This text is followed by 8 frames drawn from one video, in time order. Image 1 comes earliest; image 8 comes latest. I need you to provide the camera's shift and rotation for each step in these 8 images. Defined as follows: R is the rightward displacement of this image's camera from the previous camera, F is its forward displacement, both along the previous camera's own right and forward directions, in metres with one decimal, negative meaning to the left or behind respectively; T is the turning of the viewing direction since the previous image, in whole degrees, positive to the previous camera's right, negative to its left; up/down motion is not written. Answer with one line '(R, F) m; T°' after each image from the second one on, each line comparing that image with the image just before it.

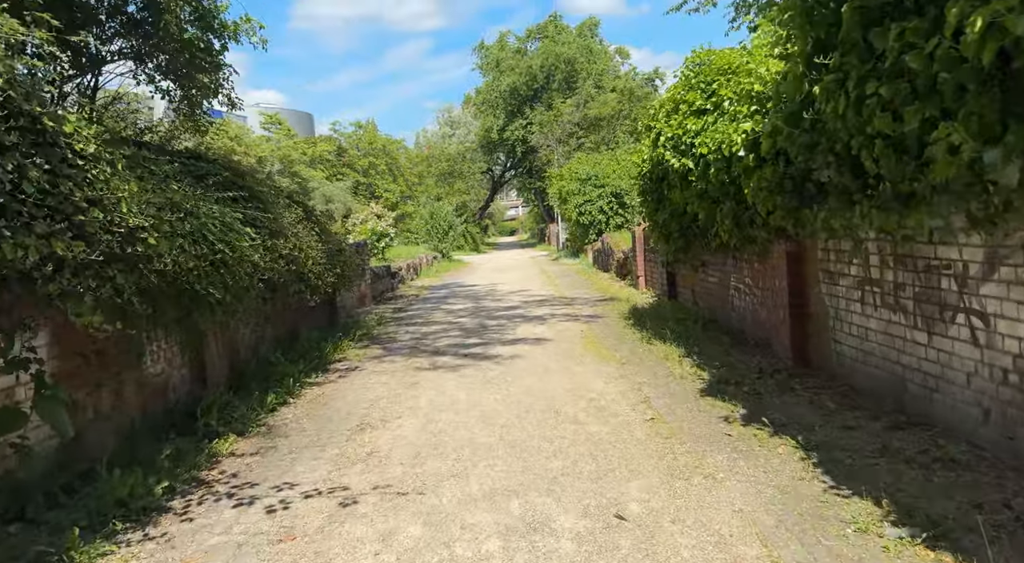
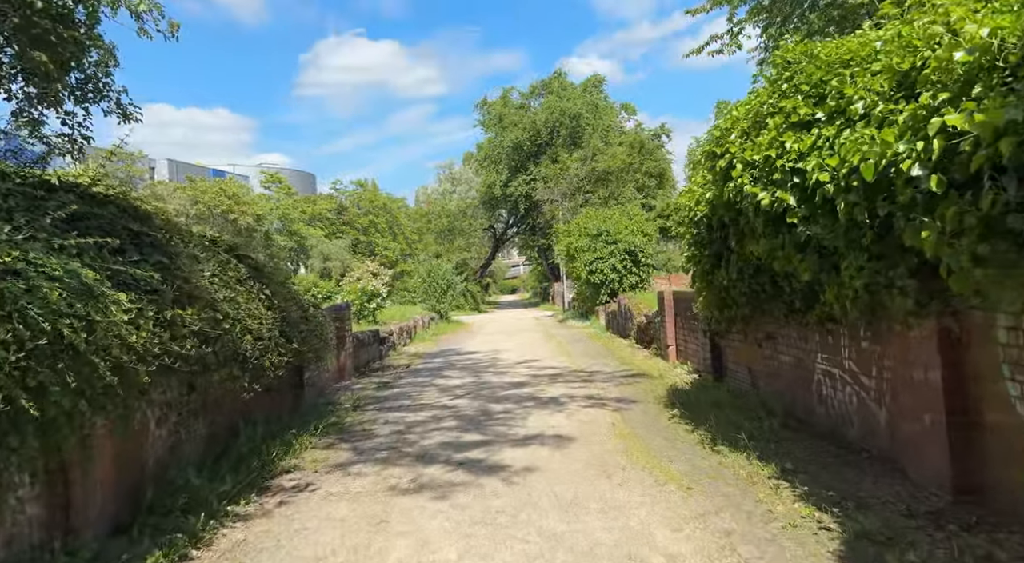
(-0.1, +2.2) m; 0°
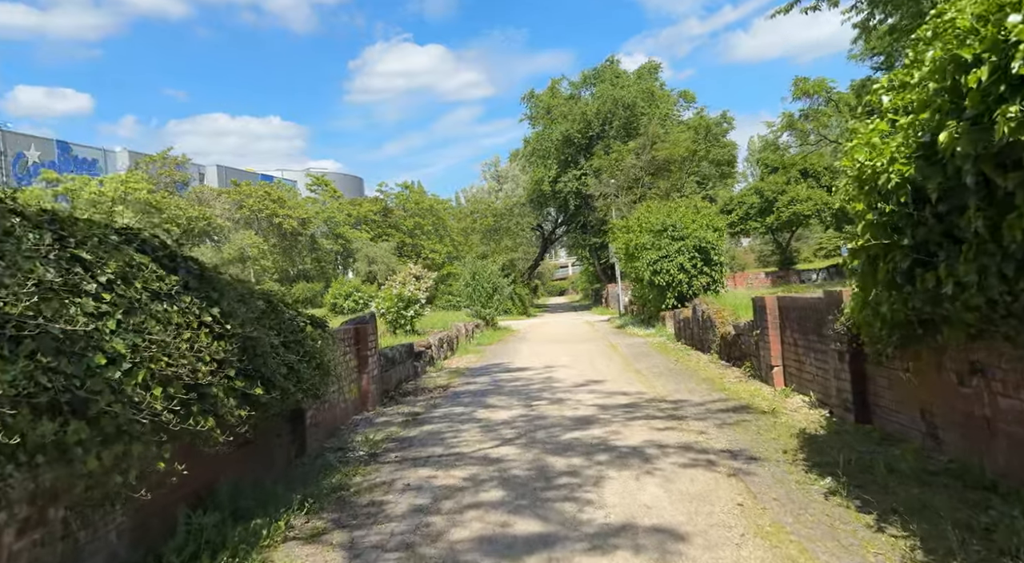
(-0.2, +2.5) m; -4°
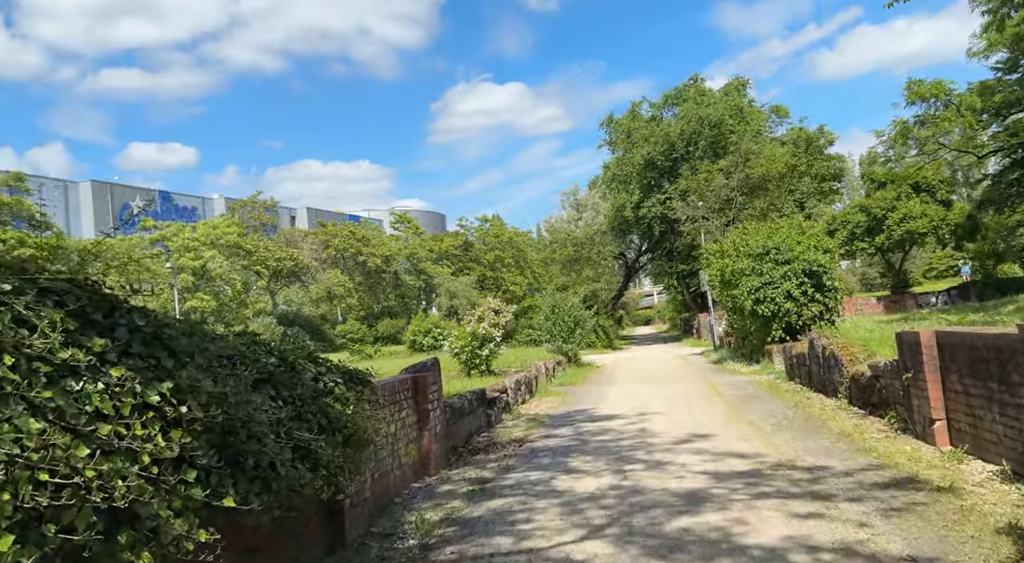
(0.0, +1.6) m; -6°
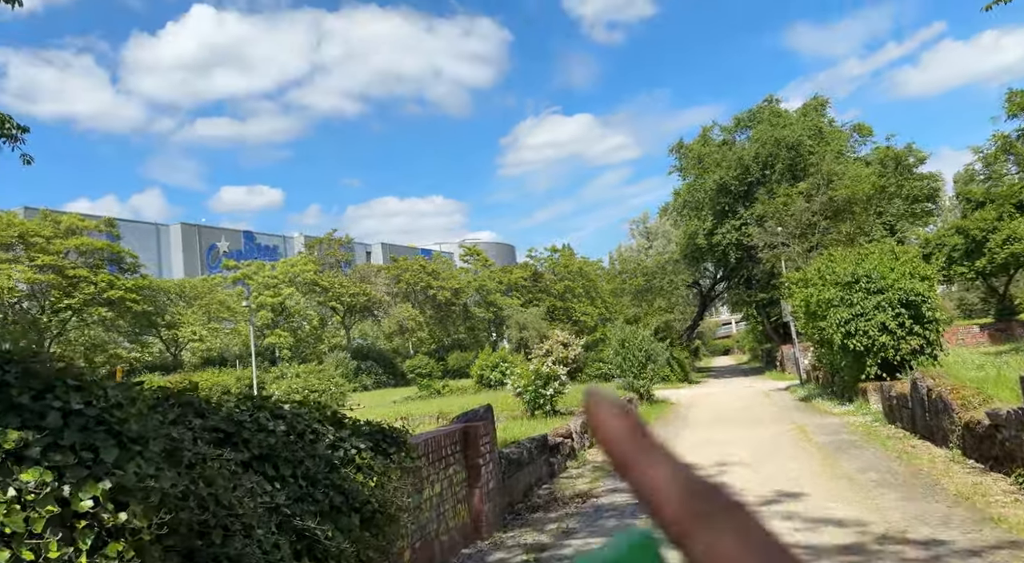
(+0.2, +0.8) m; -6°
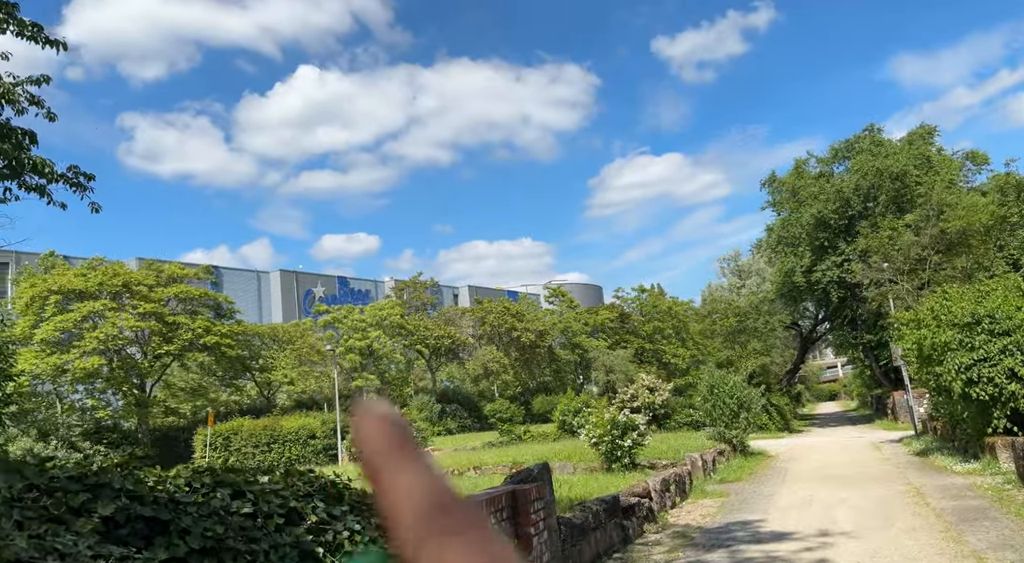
(+0.3, +0.9) m; -7°
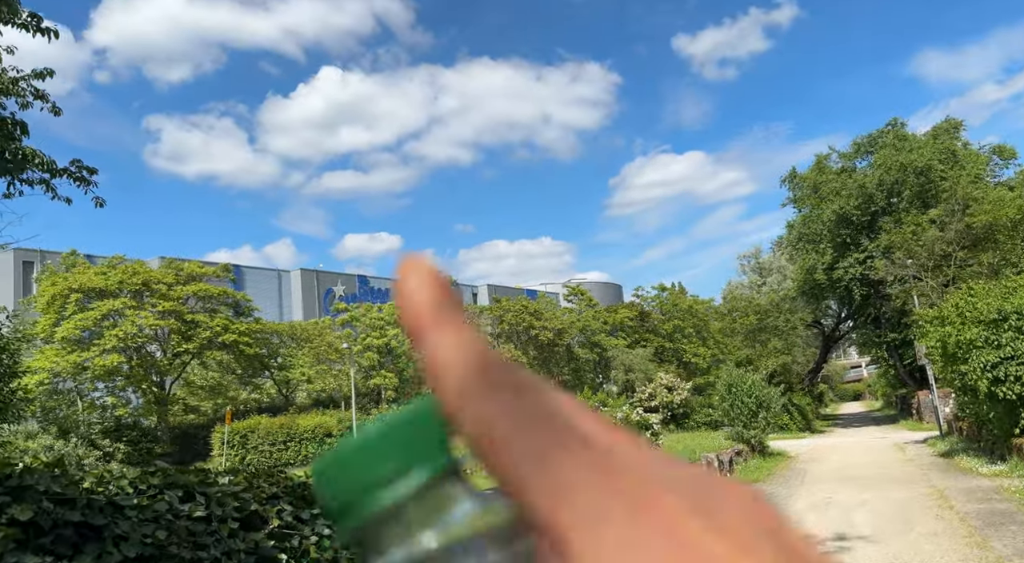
(+0.2, +0.3) m; -2°
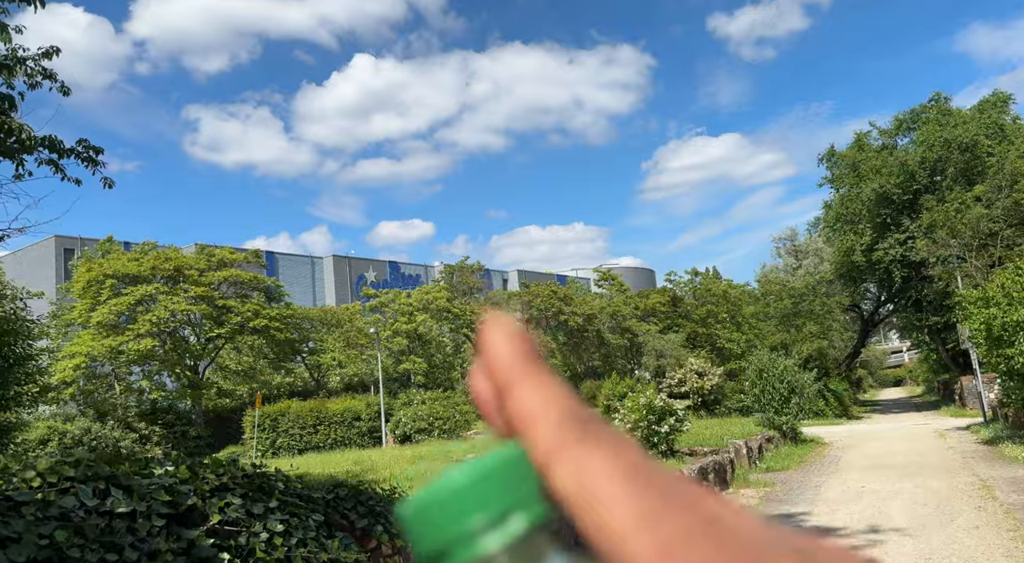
(+0.3, +0.4) m; -3°
